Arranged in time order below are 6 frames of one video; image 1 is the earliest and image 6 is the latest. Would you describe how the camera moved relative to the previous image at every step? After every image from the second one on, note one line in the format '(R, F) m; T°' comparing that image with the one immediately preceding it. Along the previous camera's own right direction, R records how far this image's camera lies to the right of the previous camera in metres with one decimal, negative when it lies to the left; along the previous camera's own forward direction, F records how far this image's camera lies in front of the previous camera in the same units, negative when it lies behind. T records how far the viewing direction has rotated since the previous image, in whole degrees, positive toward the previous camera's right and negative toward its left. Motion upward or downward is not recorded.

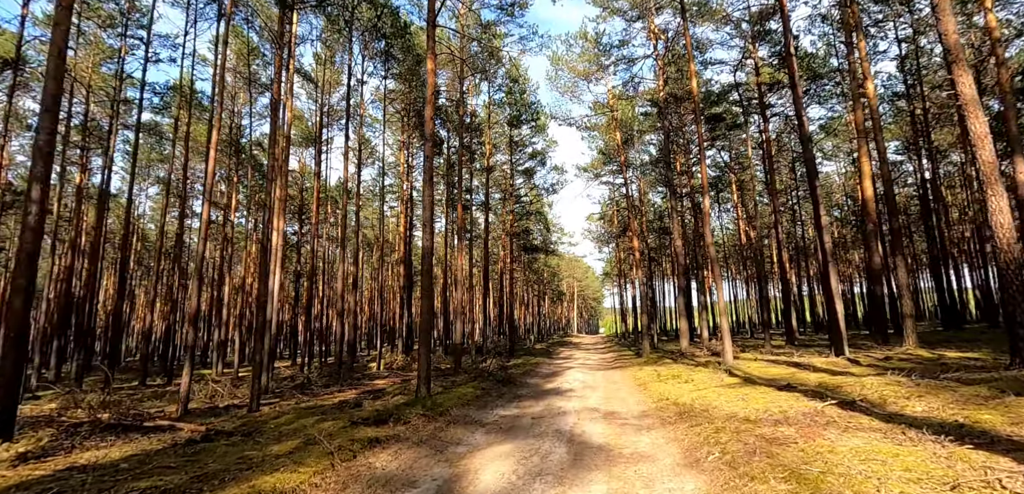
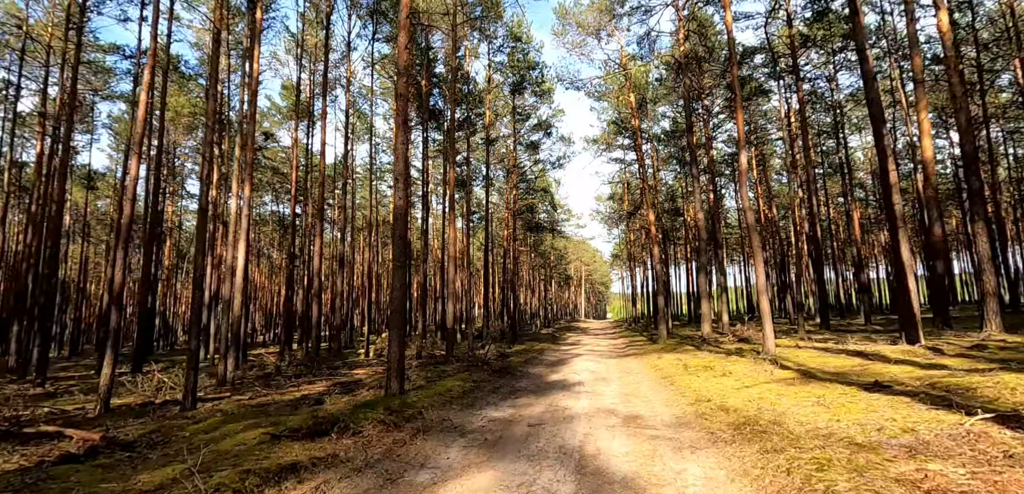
(+0.2, +1.8) m; -1°
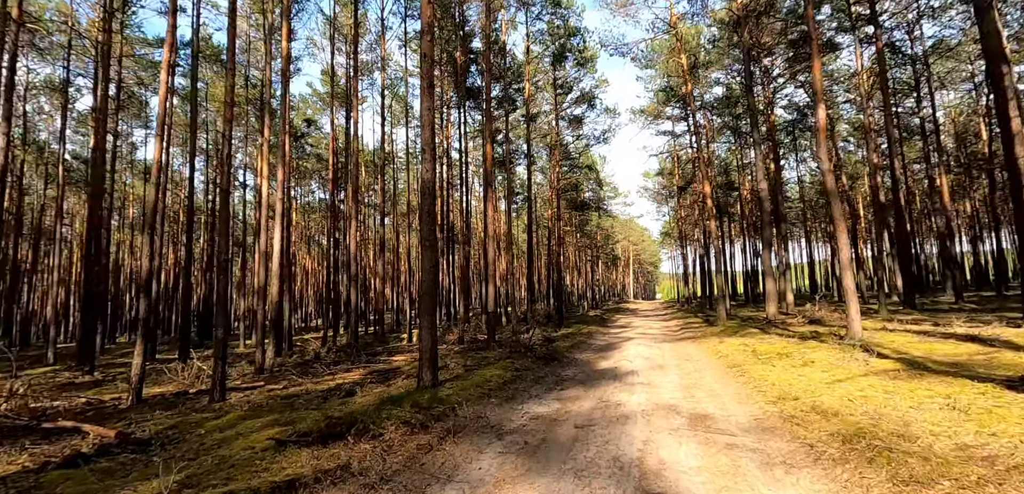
(+0.1, +0.8) m; -6°
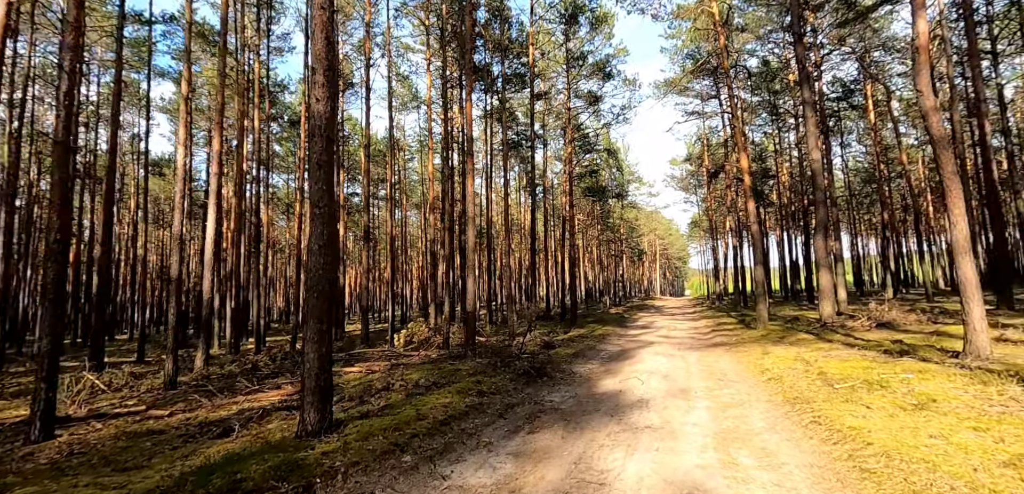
(+0.9, +2.4) m; -3°
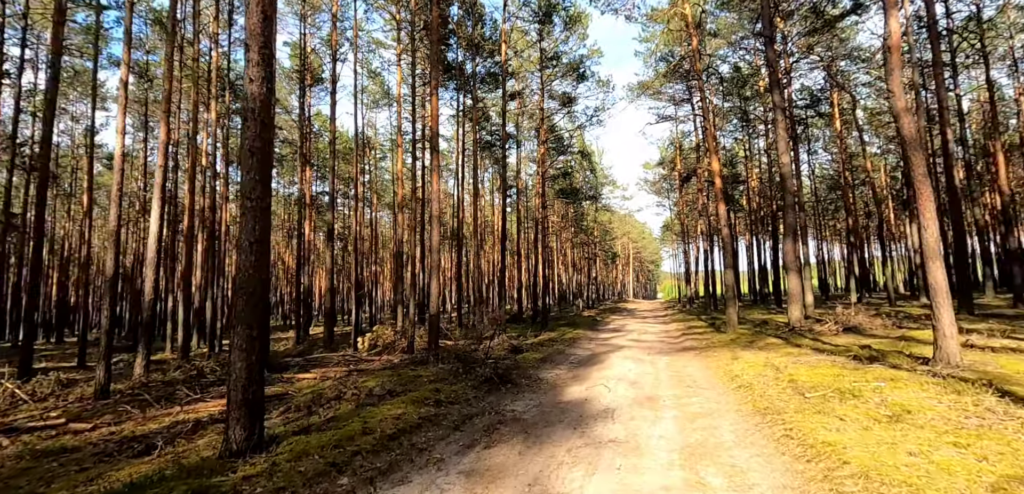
(+0.2, +0.4) m; +3°
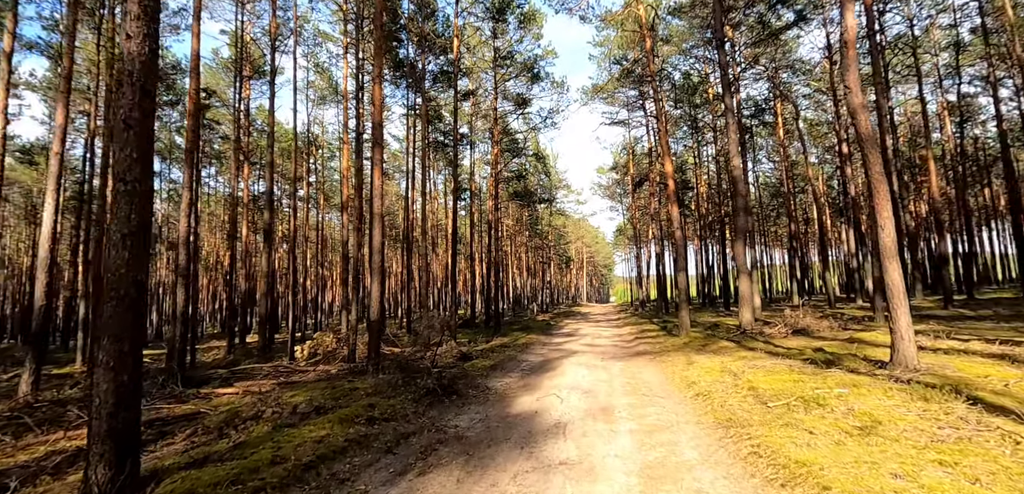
(+0.1, +0.6) m; +6°
